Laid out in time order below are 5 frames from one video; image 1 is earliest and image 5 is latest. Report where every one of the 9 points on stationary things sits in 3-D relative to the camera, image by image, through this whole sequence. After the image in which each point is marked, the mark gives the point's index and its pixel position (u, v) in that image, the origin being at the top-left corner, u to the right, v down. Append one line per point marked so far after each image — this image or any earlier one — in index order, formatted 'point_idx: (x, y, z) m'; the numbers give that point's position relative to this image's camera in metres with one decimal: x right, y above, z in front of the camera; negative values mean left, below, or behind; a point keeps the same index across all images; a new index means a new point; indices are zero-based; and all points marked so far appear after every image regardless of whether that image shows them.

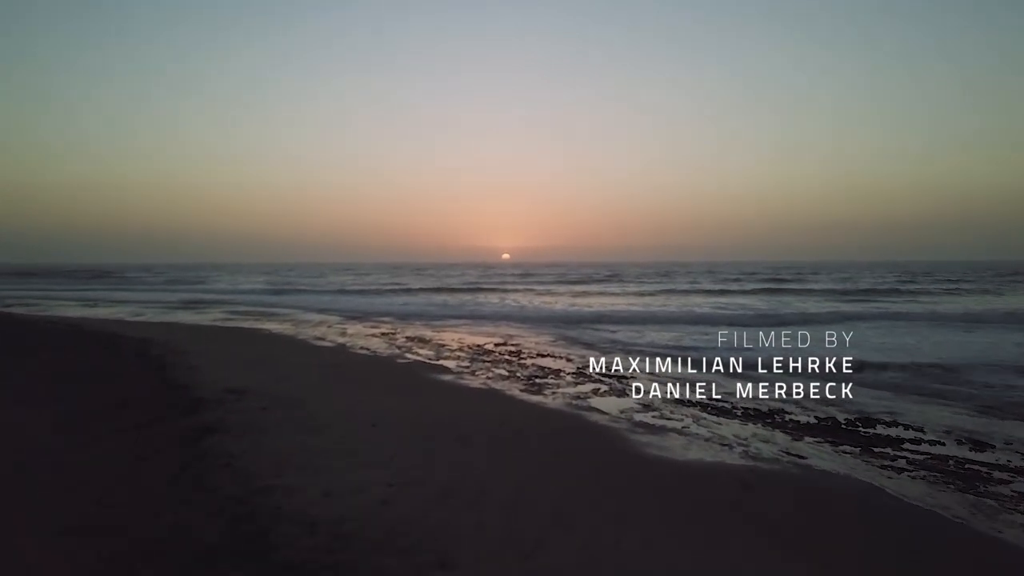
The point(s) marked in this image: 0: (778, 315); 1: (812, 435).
0: (+9.7, -1.1, +19.5) m
1: (+3.8, -1.8, +6.7) m
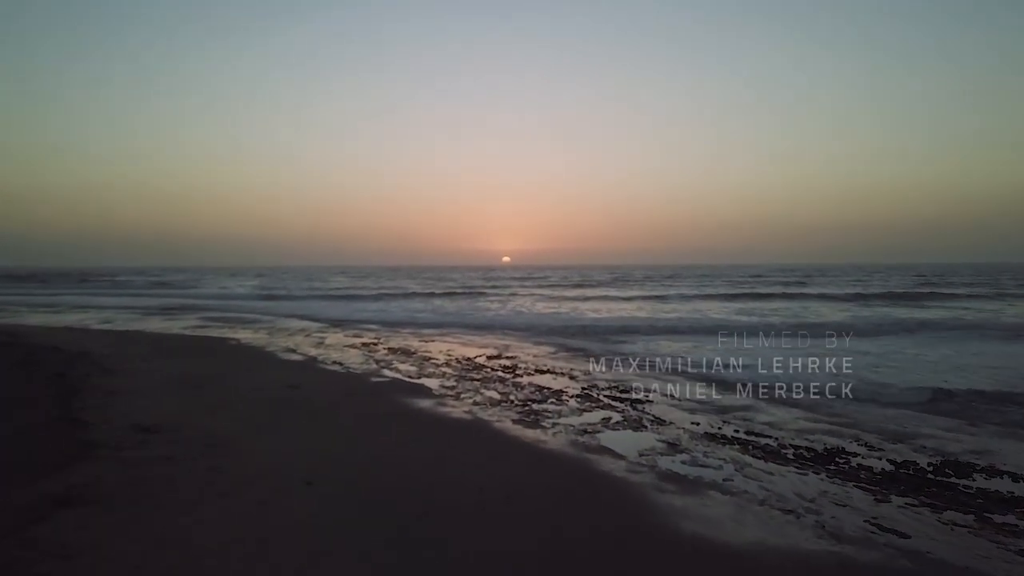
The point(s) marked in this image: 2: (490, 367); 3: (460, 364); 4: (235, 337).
0: (+9.6, -1.3, +17.9) m
1: (+3.7, -1.9, +5.0) m
2: (-0.4, -1.7, +11.2) m
3: (-1.1, -1.7, +11.6) m
4: (-8.3, -1.5, +16.0) m
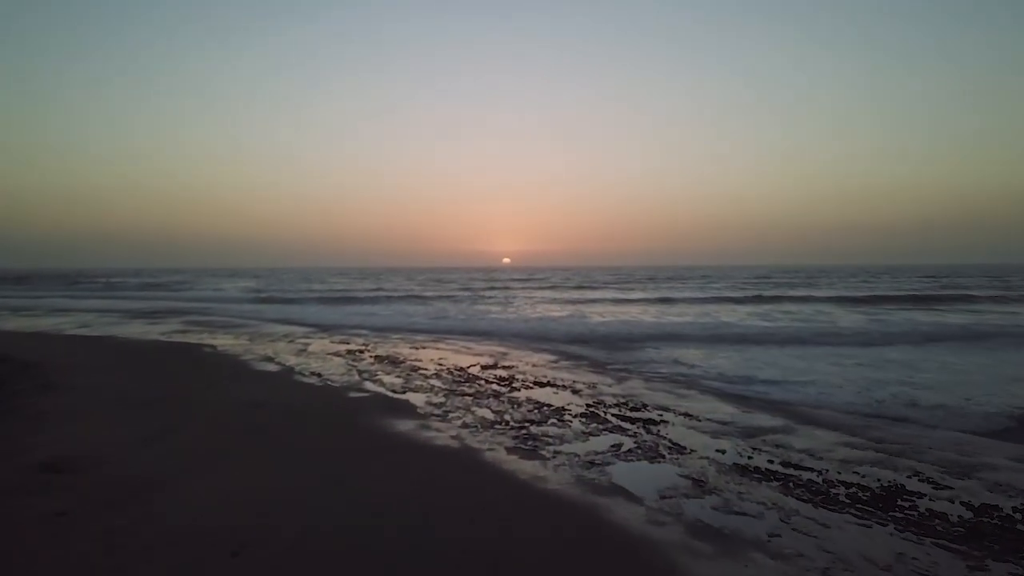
0: (+9.5, -1.3, +16.8) m
1: (+3.6, -2.0, +3.9) m
2: (-0.5, -1.8, +10.1) m
3: (-1.2, -1.7, +10.5) m
4: (-8.4, -1.6, +14.9) m
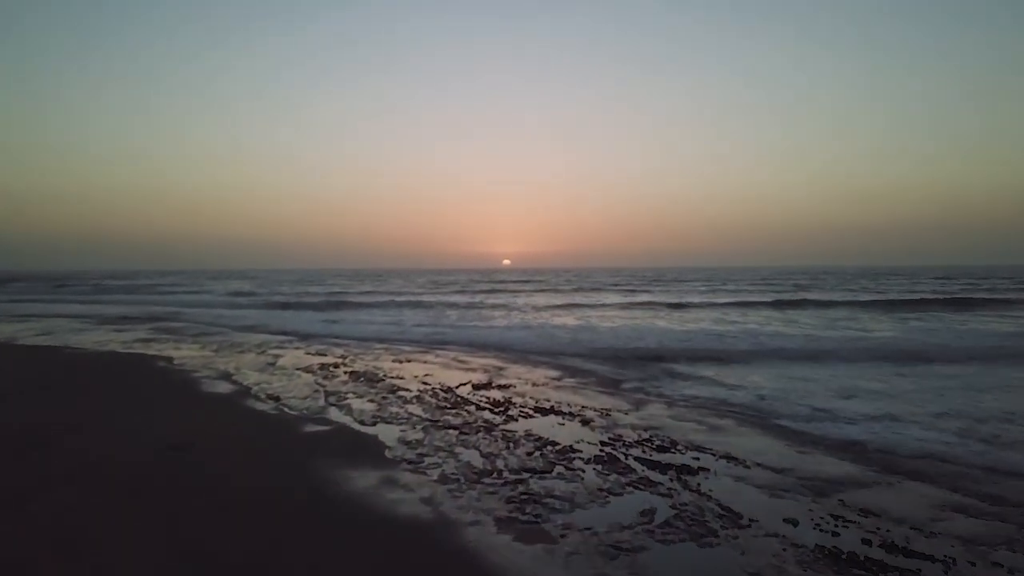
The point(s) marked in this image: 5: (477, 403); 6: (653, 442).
0: (+9.5, -1.4, +15.1) m
1: (+3.5, -2.1, +2.2) m
2: (-0.6, -1.9, +8.4) m
3: (-1.3, -1.8, +8.8) m
4: (-8.4, -1.7, +13.2) m
5: (-0.6, -1.8, +8.5) m
6: (+1.8, -1.9, +6.7) m
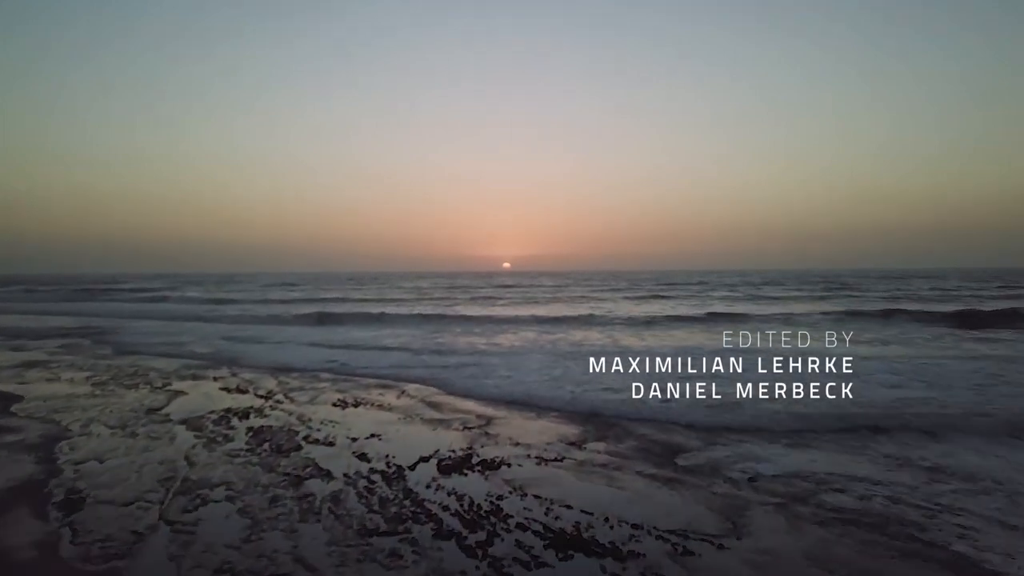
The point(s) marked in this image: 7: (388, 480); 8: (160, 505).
0: (+9.4, -1.6, +11.2) m
1: (+3.4, -2.2, -1.6) m
2: (-0.7, -2.0, +4.6) m
3: (-1.4, -2.0, +4.9) m
4: (-8.5, -1.9, +9.3) m
5: (-0.6, -2.0, +4.7) m
6: (+1.7, -2.1, +2.8) m
7: (-1.3, -2.0, +5.5) m
8: (-3.2, -2.0, +4.9) m
